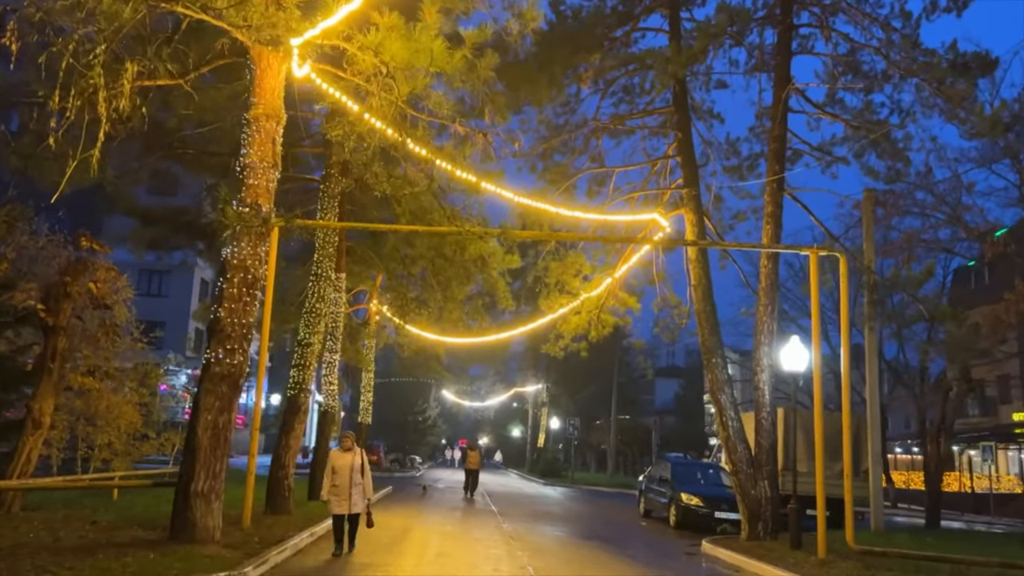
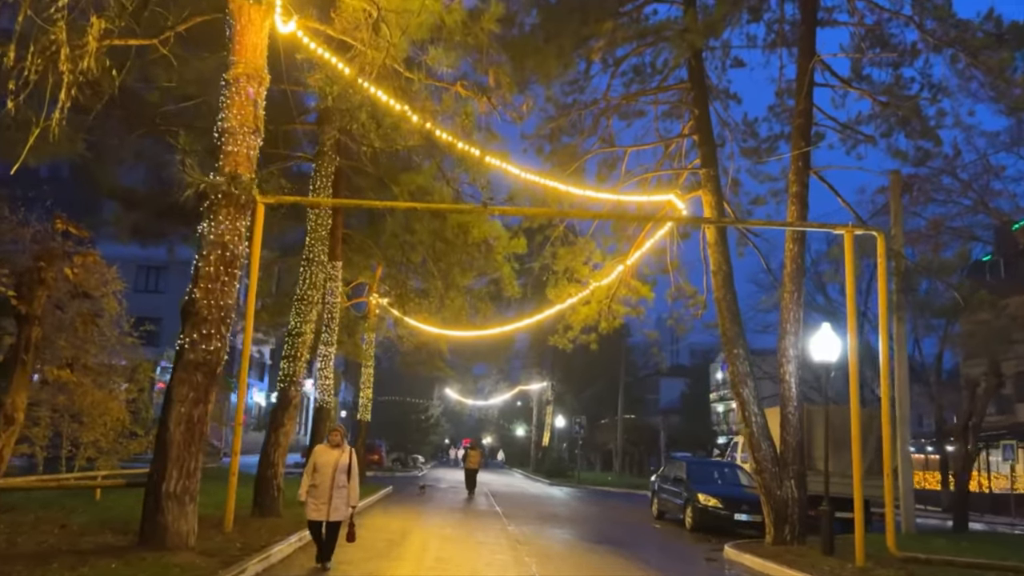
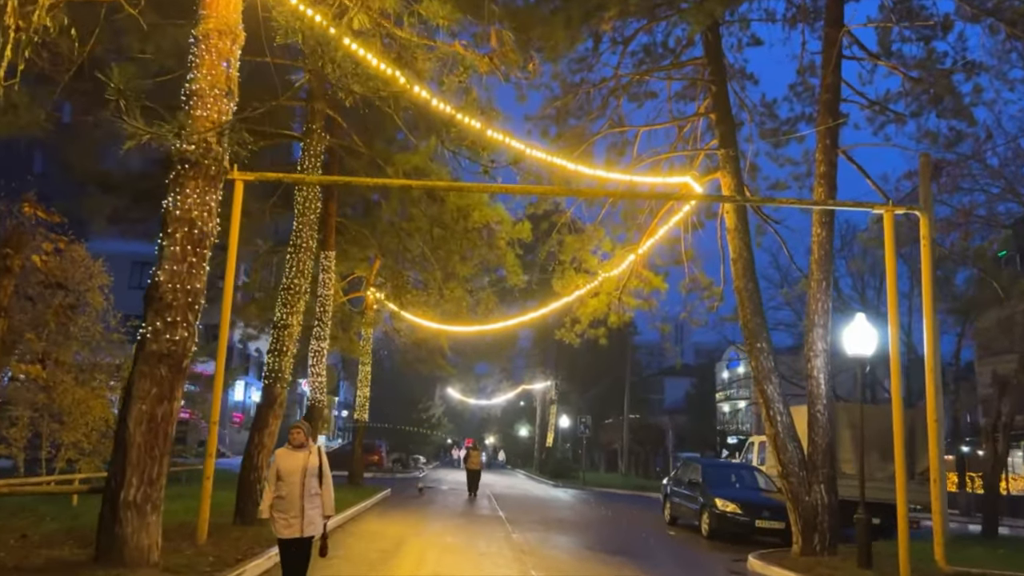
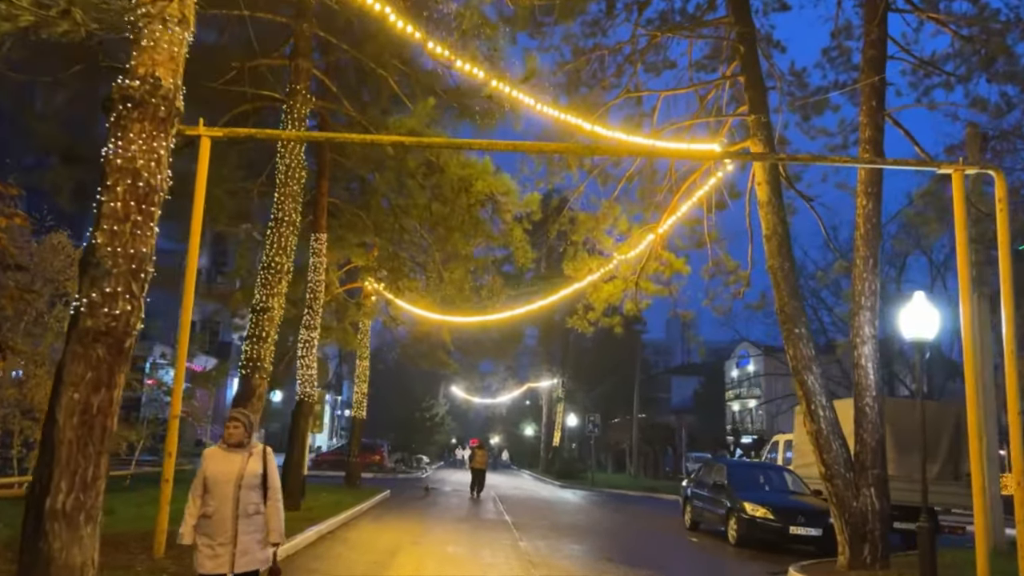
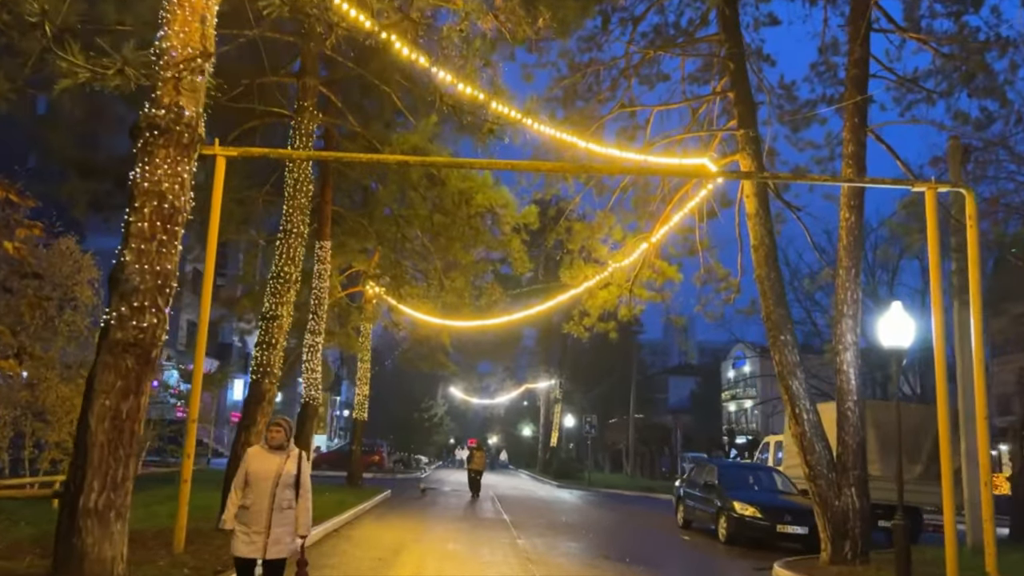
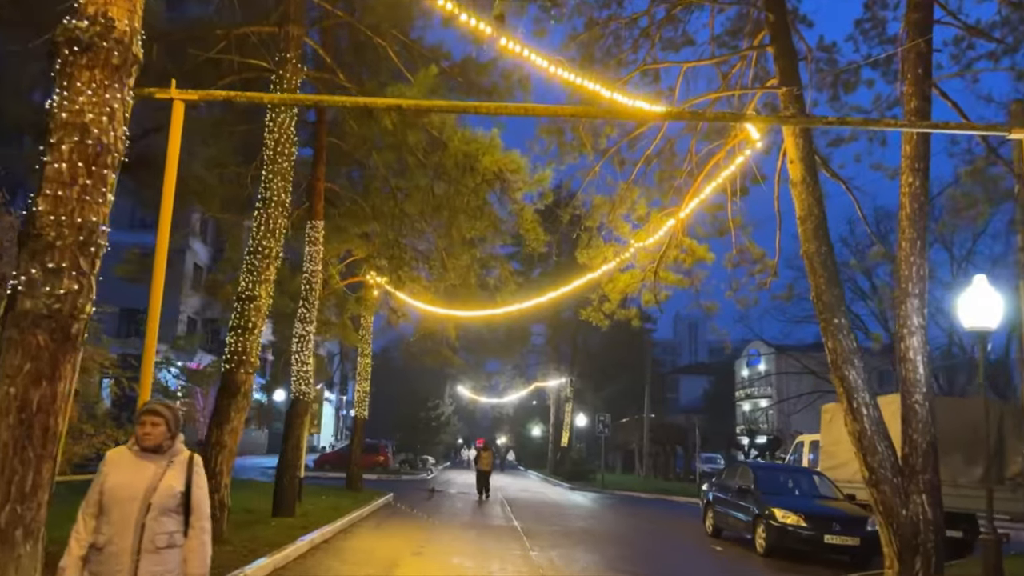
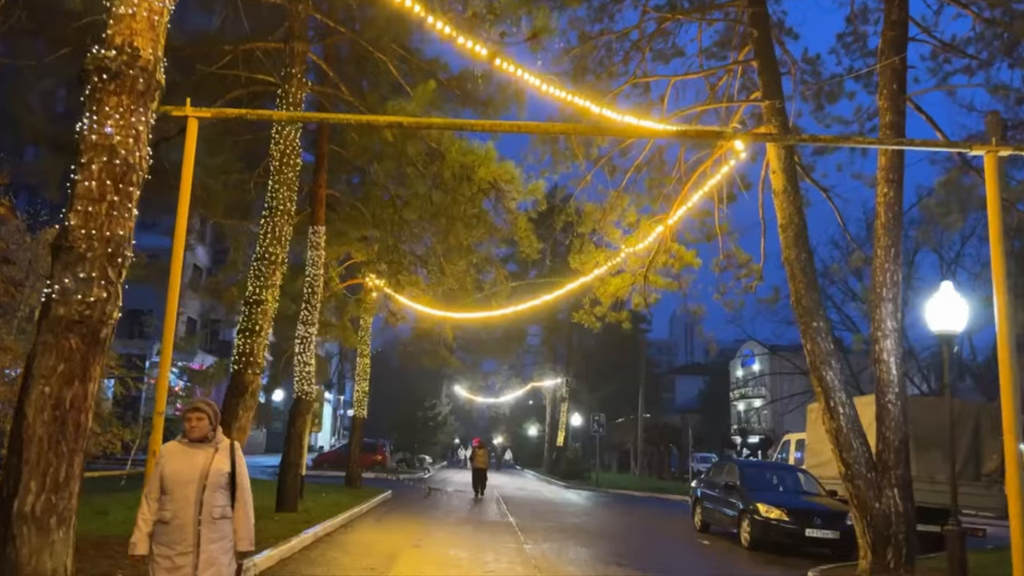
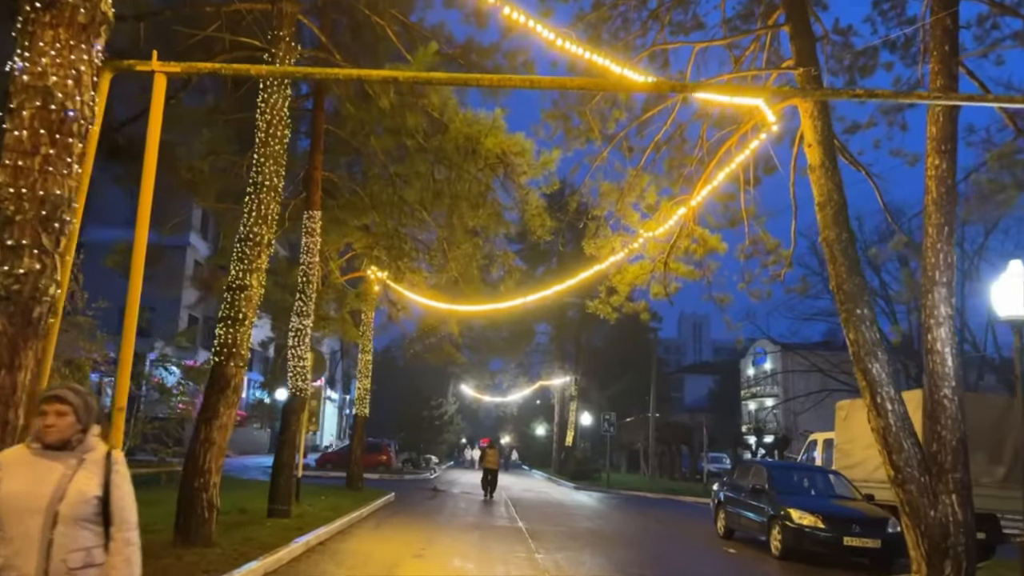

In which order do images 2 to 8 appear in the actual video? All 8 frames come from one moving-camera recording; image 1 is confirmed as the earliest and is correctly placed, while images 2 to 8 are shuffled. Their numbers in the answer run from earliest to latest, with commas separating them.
2, 3, 5, 4, 7, 6, 8
